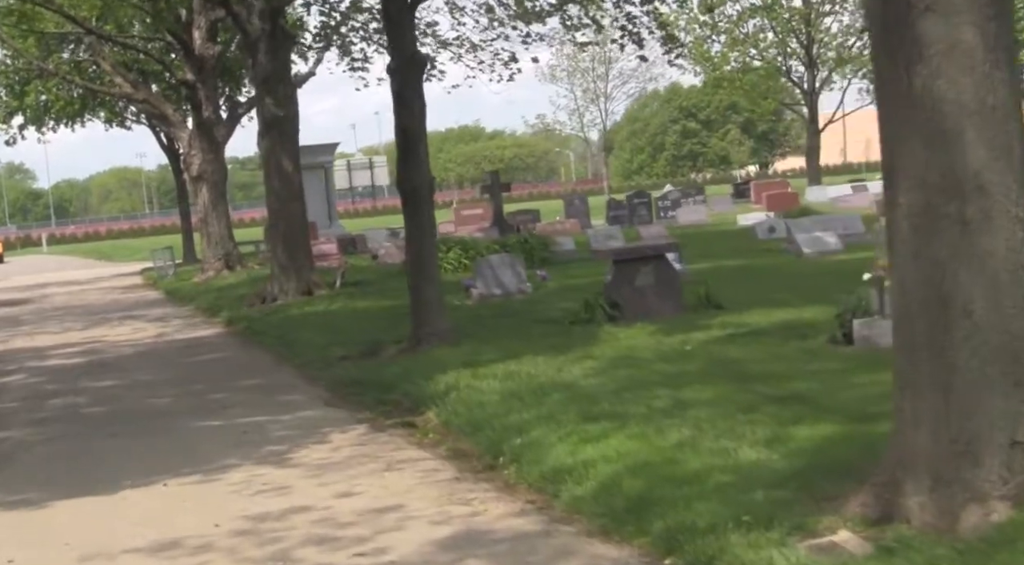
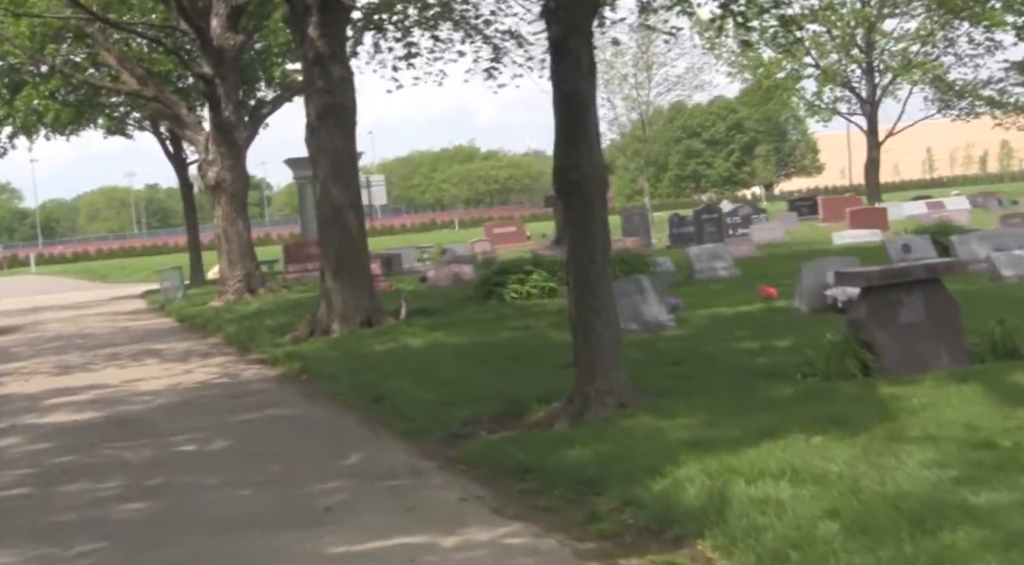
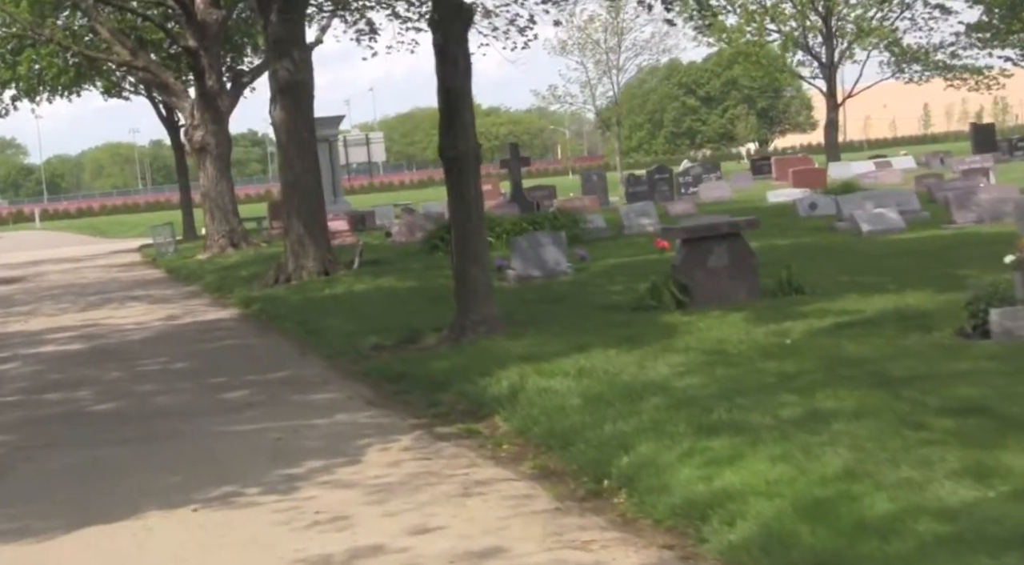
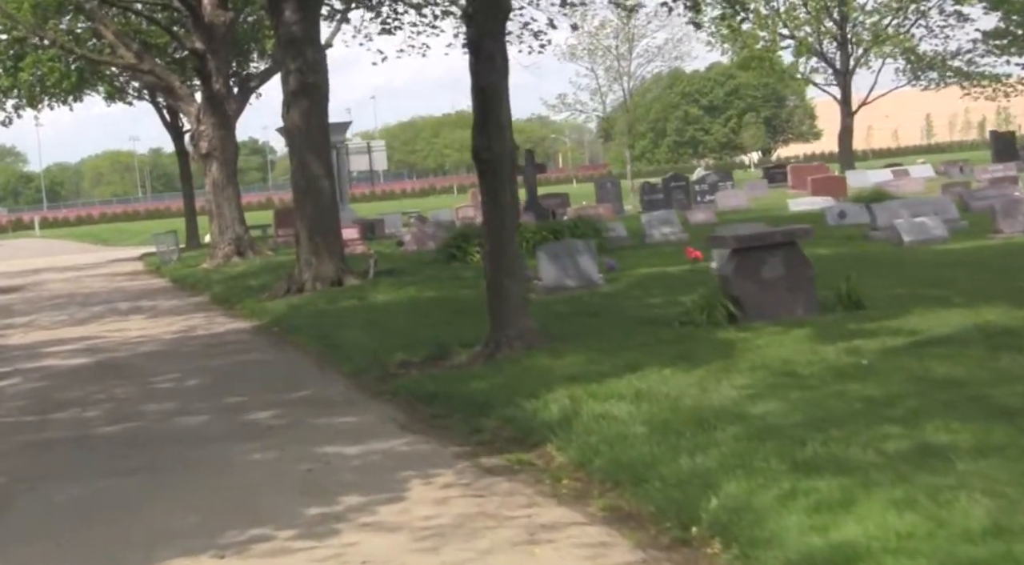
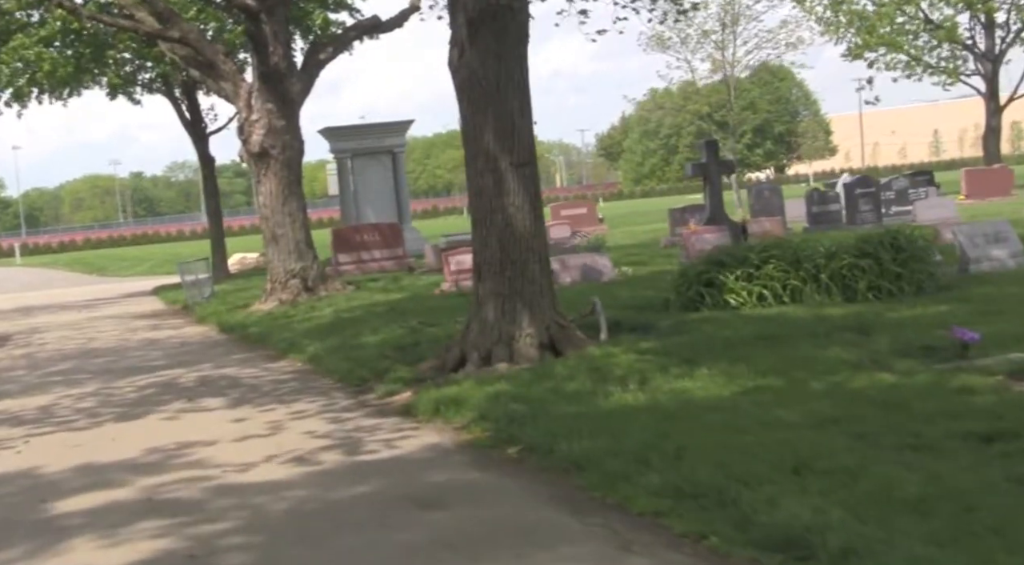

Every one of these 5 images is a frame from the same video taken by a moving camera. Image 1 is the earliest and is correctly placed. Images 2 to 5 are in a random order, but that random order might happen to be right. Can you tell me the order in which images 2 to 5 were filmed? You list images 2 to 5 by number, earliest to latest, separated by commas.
3, 4, 2, 5
